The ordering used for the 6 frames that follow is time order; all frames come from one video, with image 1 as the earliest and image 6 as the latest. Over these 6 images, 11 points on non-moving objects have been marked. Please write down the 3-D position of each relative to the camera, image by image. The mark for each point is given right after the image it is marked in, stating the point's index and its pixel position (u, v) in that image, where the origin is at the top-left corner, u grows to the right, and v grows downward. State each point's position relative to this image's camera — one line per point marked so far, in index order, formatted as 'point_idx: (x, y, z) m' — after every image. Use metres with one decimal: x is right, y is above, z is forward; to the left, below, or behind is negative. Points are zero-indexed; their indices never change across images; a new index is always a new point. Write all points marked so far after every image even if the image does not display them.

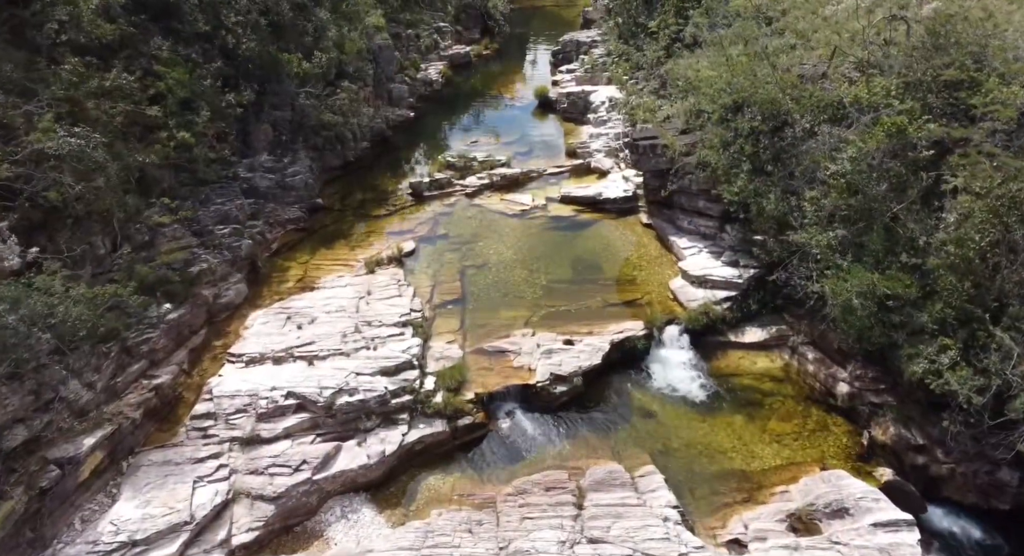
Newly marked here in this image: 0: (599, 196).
0: (+2.8, +2.6, +19.4) m
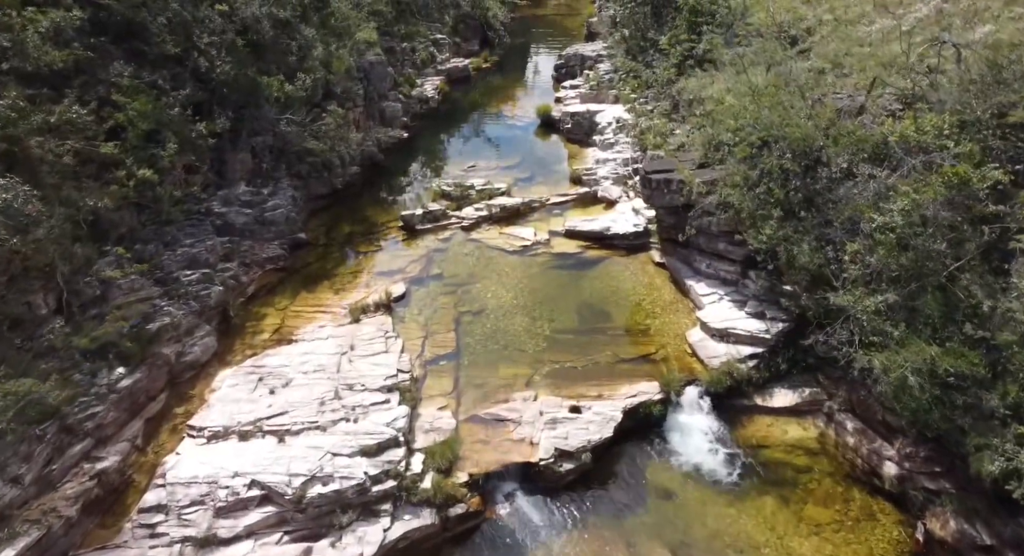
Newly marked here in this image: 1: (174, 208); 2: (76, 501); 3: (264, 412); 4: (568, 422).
0: (+2.8, +1.4, +17.8) m
1: (-8.2, +1.7, +14.6) m
2: (-7.2, -3.6, +9.8) m
3: (-4.9, -2.7, +11.9) m
4: (+1.1, -2.9, +12.2) m
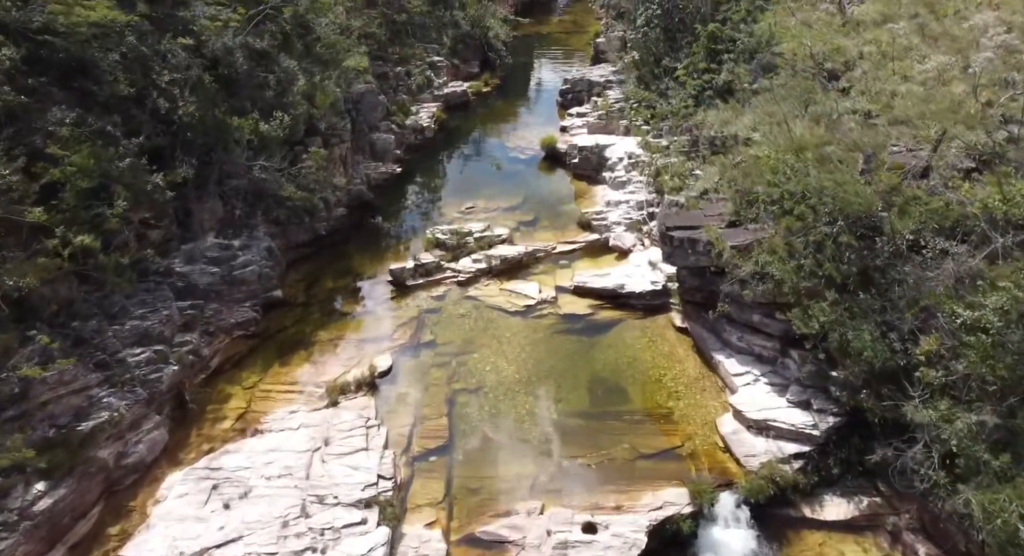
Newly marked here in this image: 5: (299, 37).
0: (+2.9, -0.3, +15.8) m
1: (-8.2, +0.1, +12.6) m
2: (-7.1, -5.2, +7.8) m
3: (-4.9, -4.2, +9.9) m
4: (+1.2, -4.5, +10.1) m
5: (-6.8, +7.8, +19.2) m
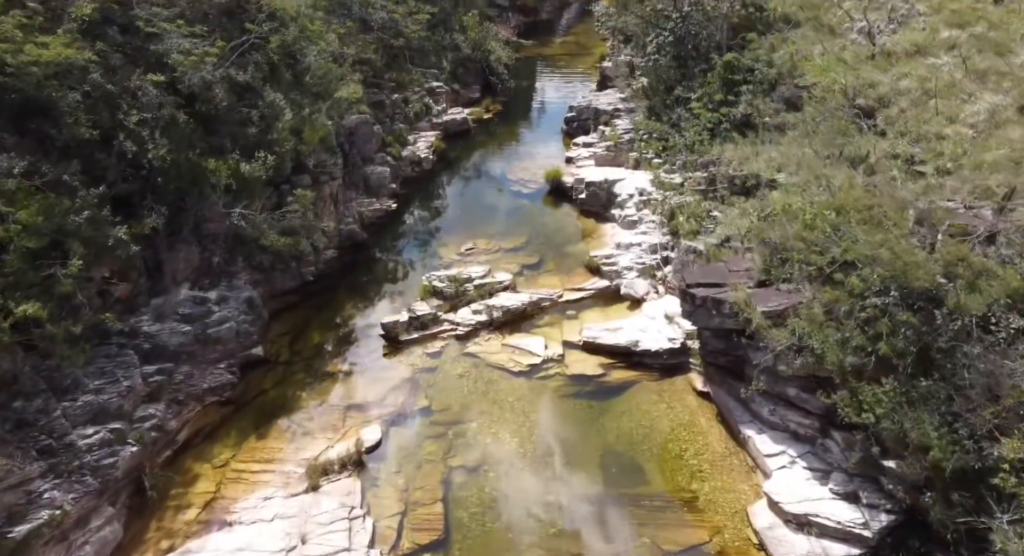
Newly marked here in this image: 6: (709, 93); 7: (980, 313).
0: (+2.9, -1.6, +14.4) m
1: (-8.1, -1.2, +11.2) m
2: (-7.1, -6.4, +6.3) m
3: (-4.9, -5.5, +8.3) m
4: (+1.2, -5.7, +8.6) m
5: (-6.7, +6.3, +17.9) m
6: (+6.4, +6.0, +19.6) m
7: (+6.9, -0.5, +8.9) m
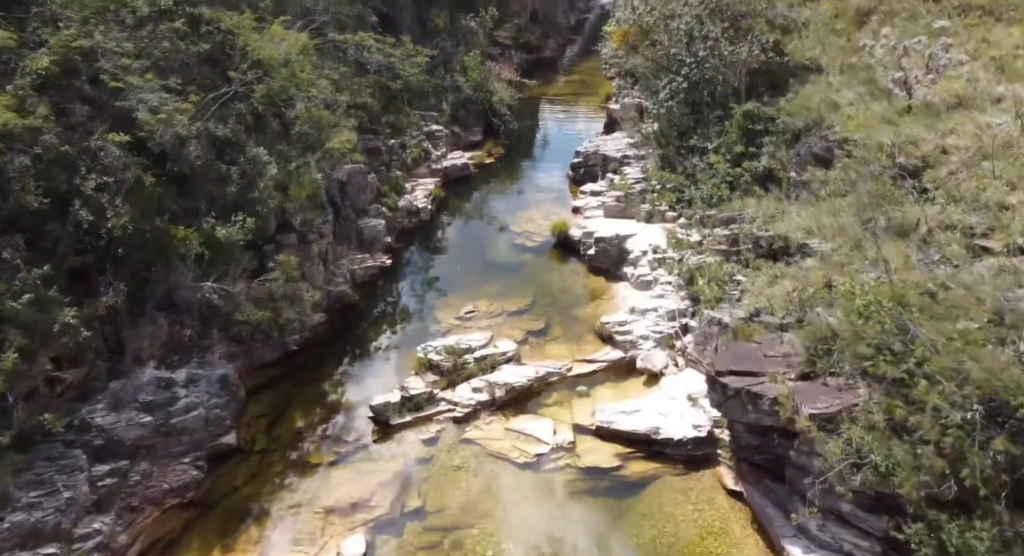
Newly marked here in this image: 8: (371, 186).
0: (+3.0, -3.3, +12.7) m
1: (-8.0, -2.7, +9.6) m
2: (-7.0, -7.7, +4.4) m
3: (-4.8, -6.9, +6.5) m
4: (+1.3, -7.2, +6.8) m
5: (-6.6, +4.5, +16.7) m
6: (+6.5, +4.1, +18.2) m
7: (+7.0, -2.0, +7.3) m
8: (-4.7, +3.0, +19.9) m
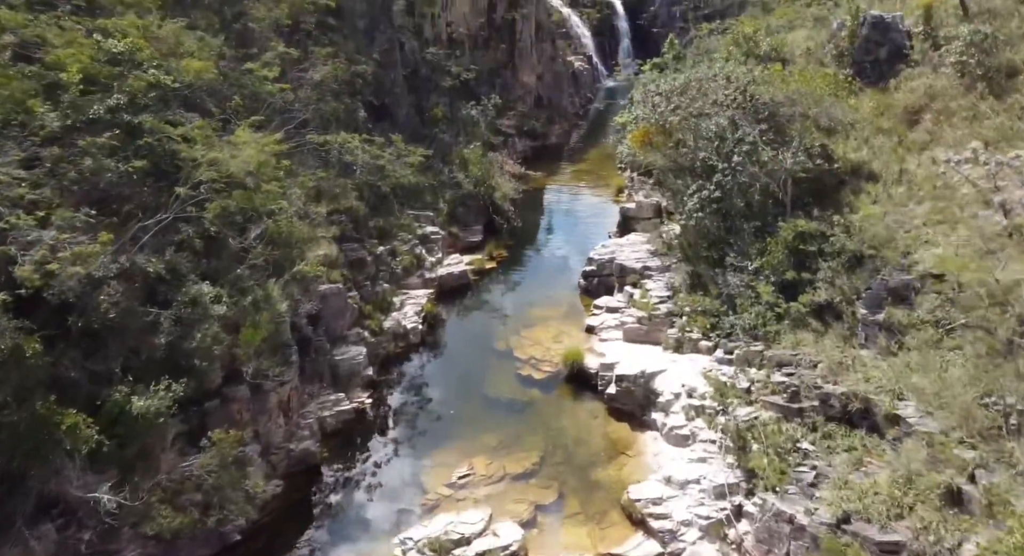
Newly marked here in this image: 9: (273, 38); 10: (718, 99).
0: (+3.1, -6.4, +9.0) m
1: (-7.9, -5.4, +6.0) m
2: (-7.0, -9.8, +0.4) m
3: (-4.7, -9.2, +2.6) m
4: (+1.4, -9.6, +2.7) m
5: (-6.5, +1.0, +13.9) m
6: (+6.6, +0.4, +15.3) m
7: (+7.1, -4.5, +3.8) m
8: (-4.6, -0.9, +16.9) m
9: (-7.9, +7.9, +19.7) m
10: (+6.2, +5.3, +17.9) m
